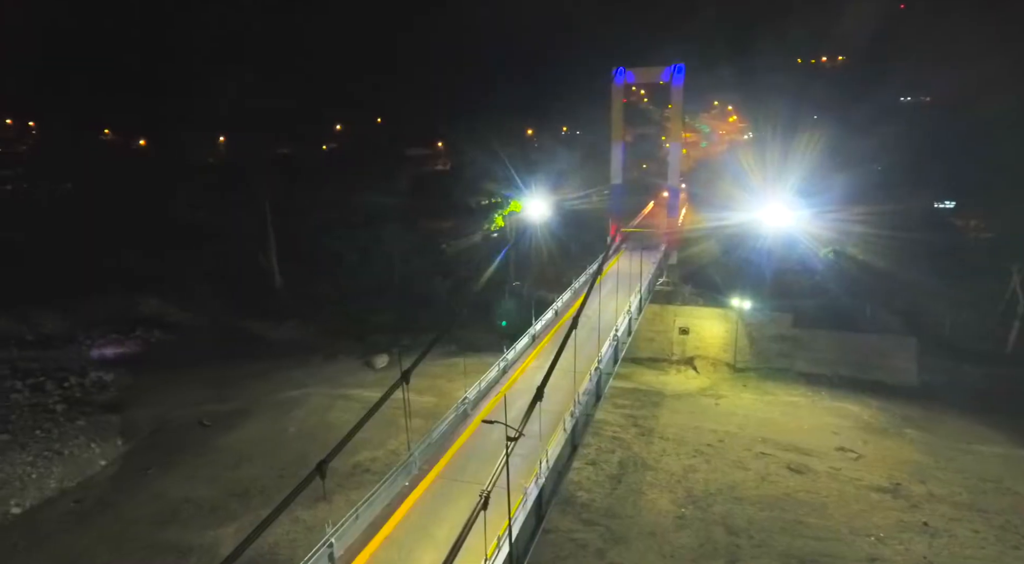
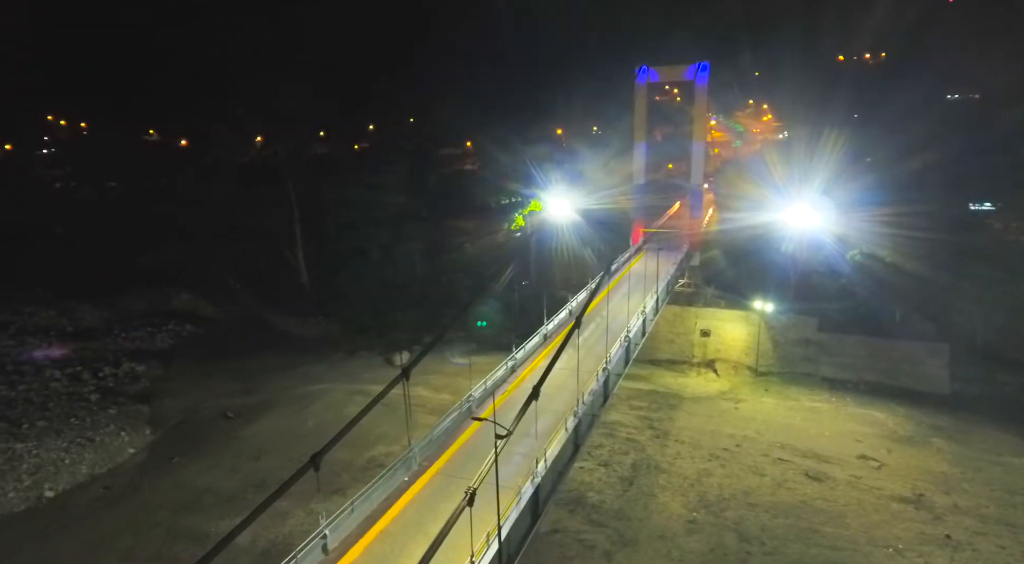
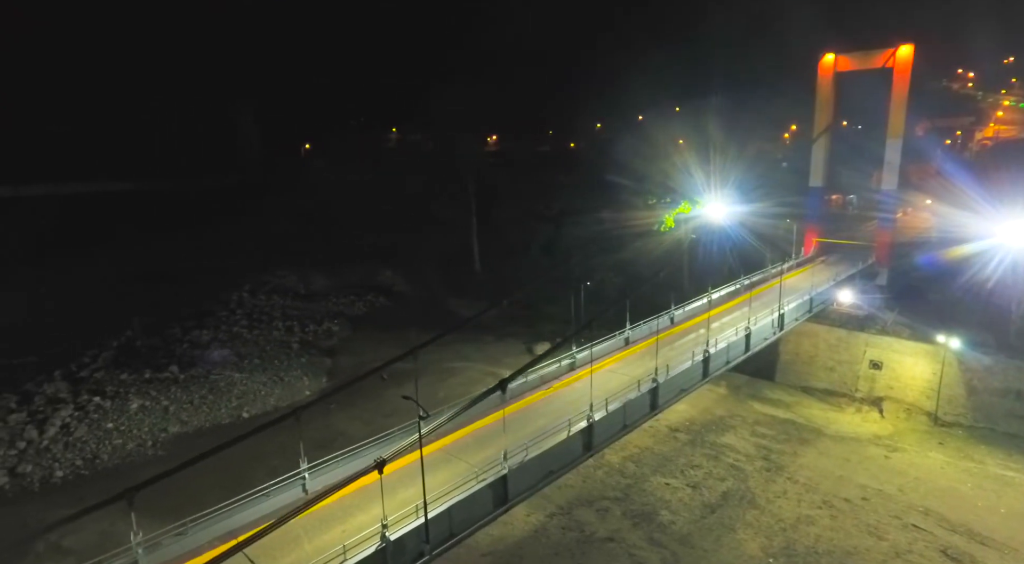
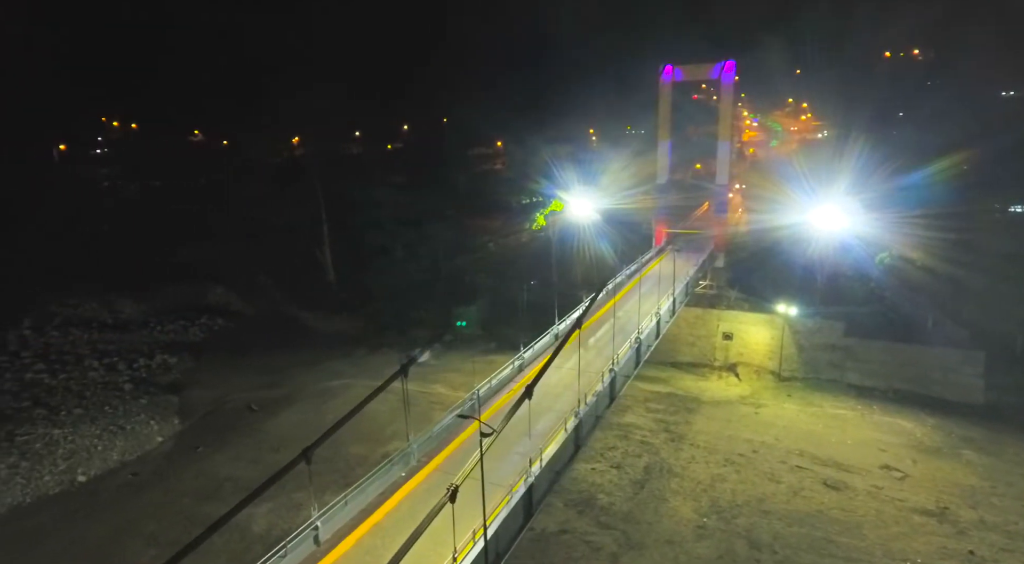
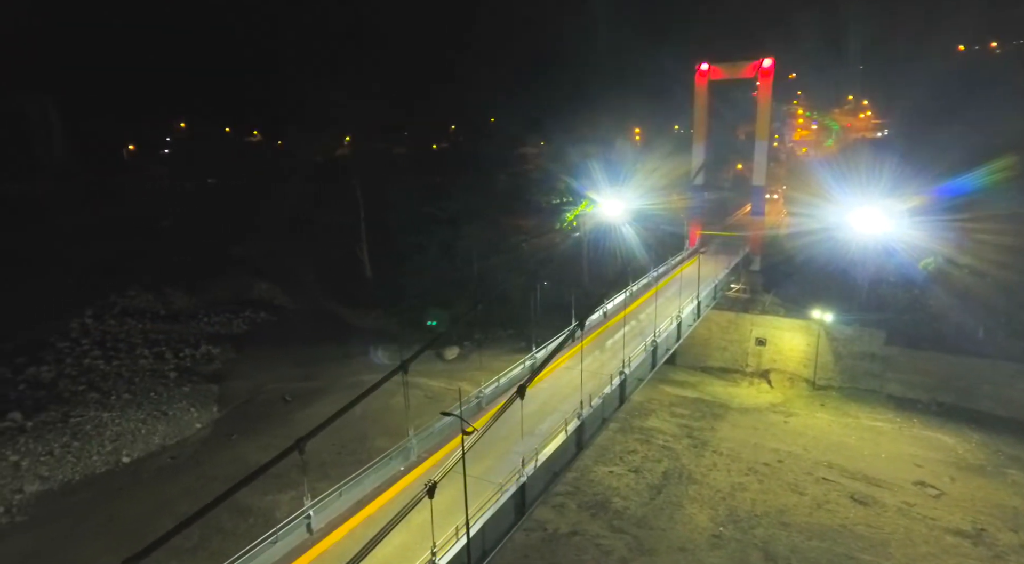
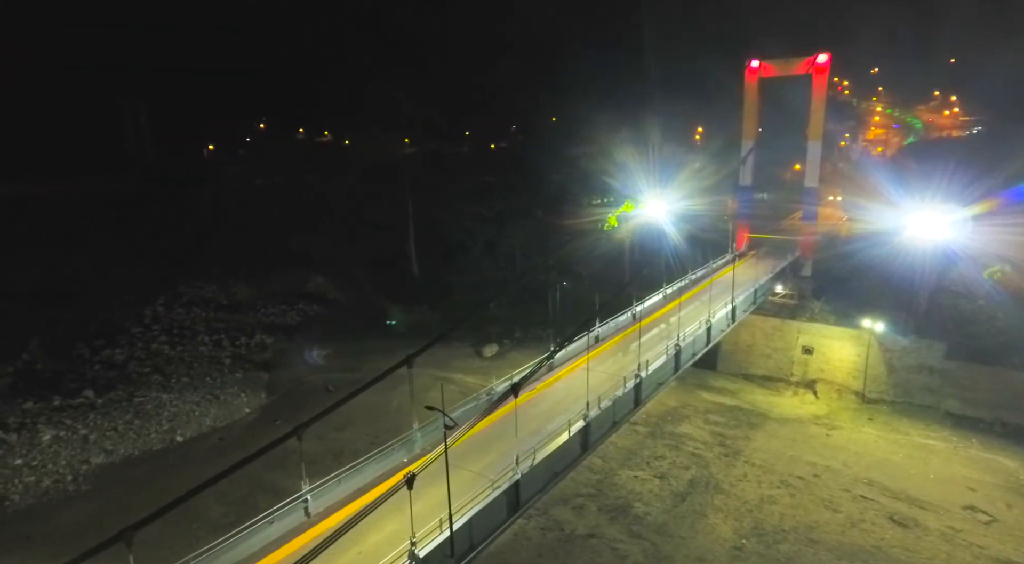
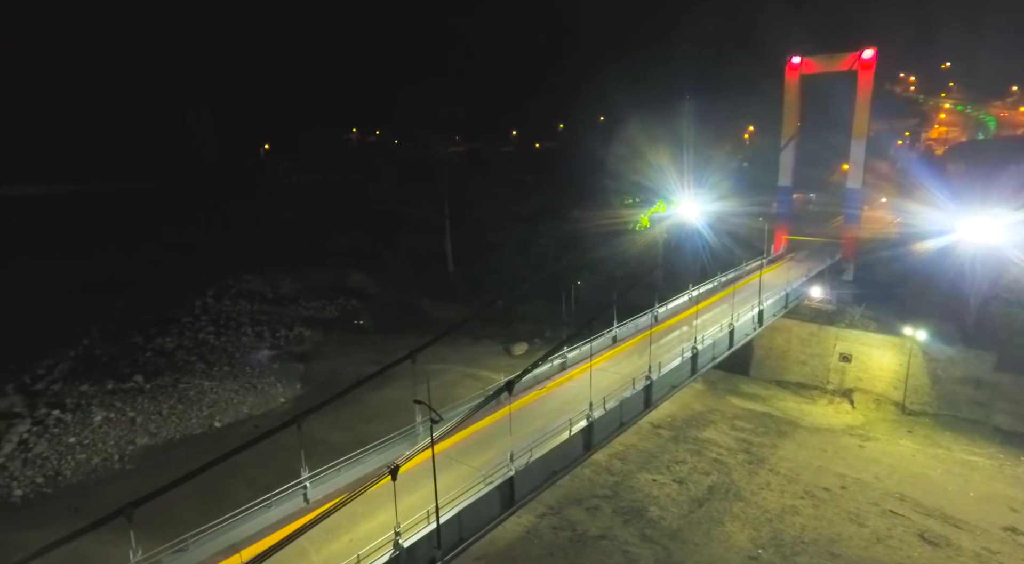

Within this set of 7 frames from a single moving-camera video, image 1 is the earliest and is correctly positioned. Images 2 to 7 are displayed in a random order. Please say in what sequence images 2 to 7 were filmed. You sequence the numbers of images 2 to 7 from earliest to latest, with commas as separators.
2, 4, 5, 6, 7, 3
